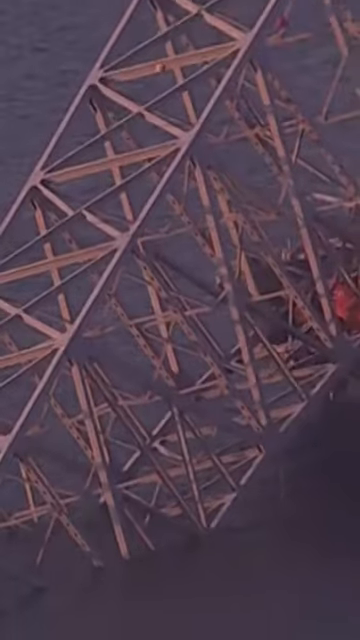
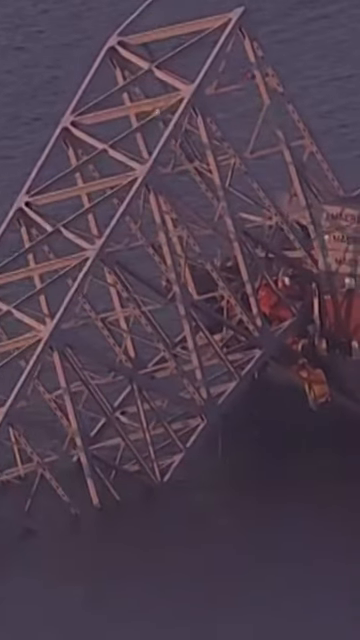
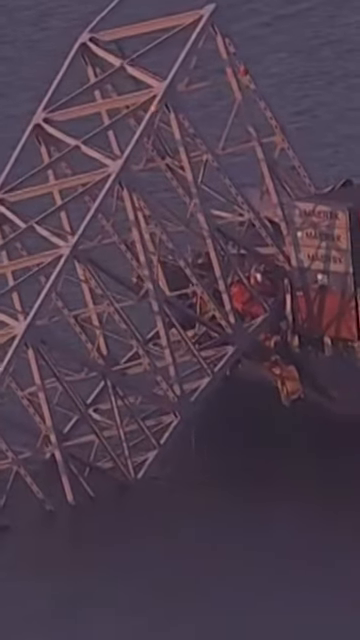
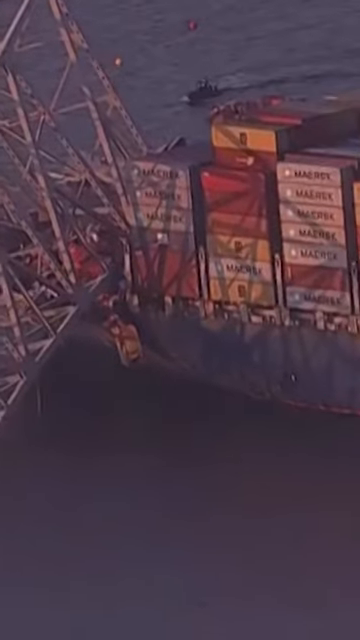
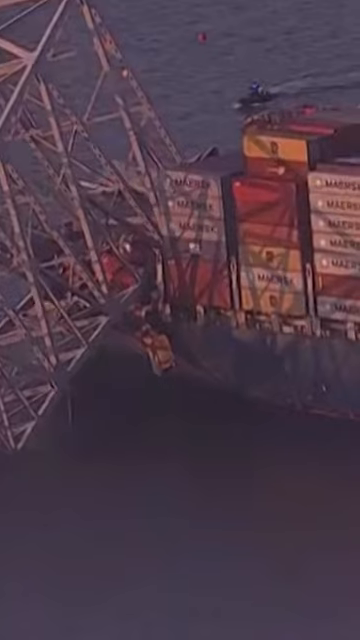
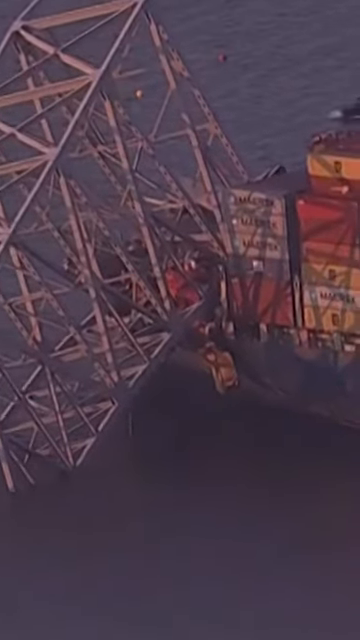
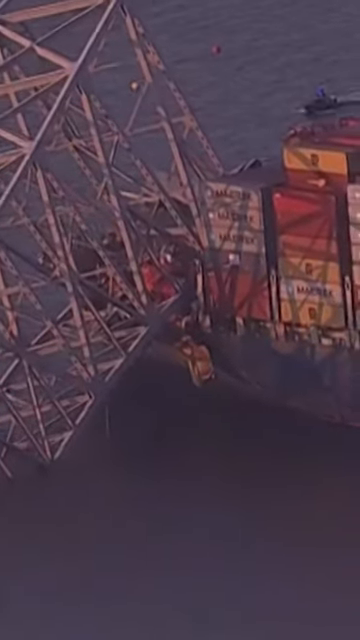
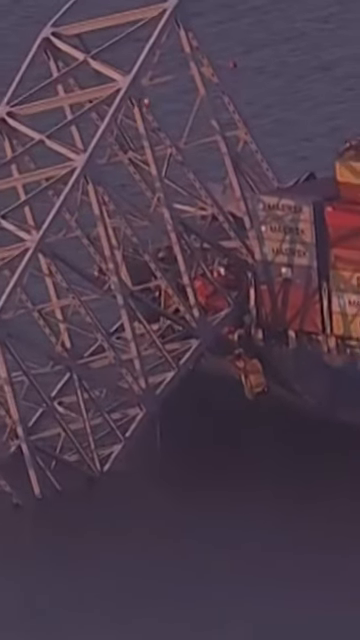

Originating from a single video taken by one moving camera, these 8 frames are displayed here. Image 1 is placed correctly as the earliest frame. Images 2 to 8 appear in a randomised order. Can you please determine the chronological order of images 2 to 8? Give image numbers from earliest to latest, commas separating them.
2, 3, 8, 6, 7, 5, 4
